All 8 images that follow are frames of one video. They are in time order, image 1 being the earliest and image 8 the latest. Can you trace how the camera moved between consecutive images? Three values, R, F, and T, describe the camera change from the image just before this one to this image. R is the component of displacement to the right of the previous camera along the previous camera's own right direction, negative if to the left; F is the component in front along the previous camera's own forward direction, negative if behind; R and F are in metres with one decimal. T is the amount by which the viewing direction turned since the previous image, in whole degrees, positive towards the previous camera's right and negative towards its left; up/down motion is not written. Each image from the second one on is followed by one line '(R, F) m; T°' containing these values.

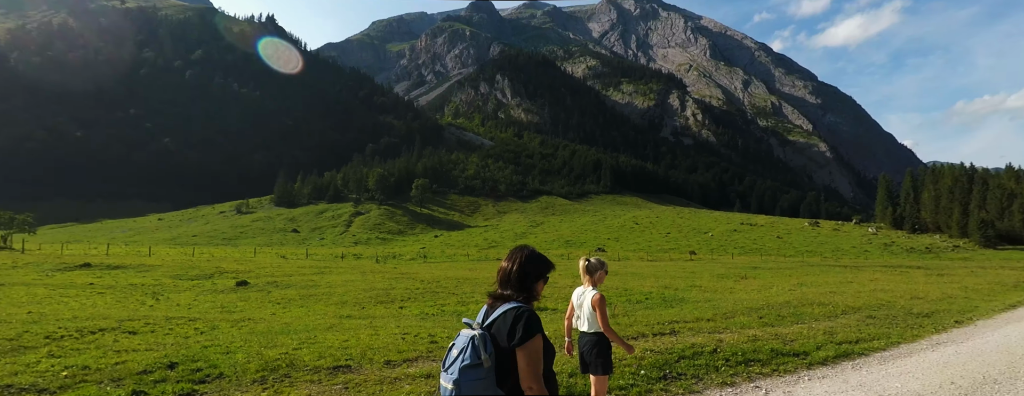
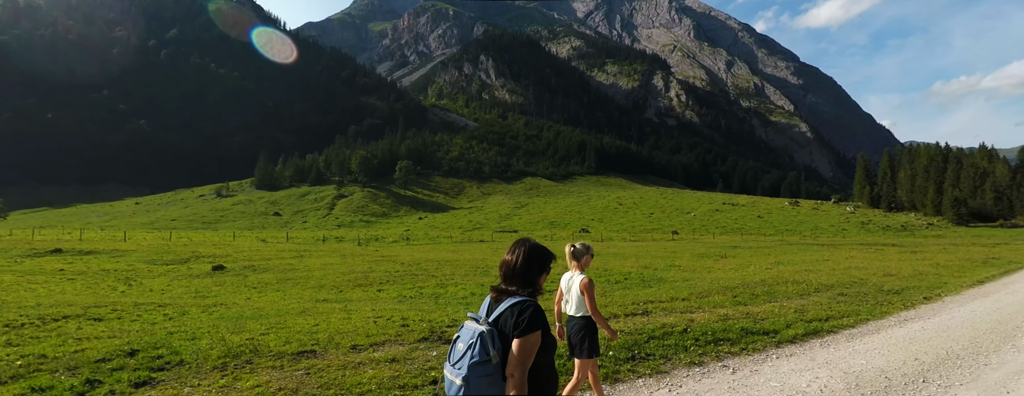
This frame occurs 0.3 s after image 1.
(+0.4, +0.3) m; +2°
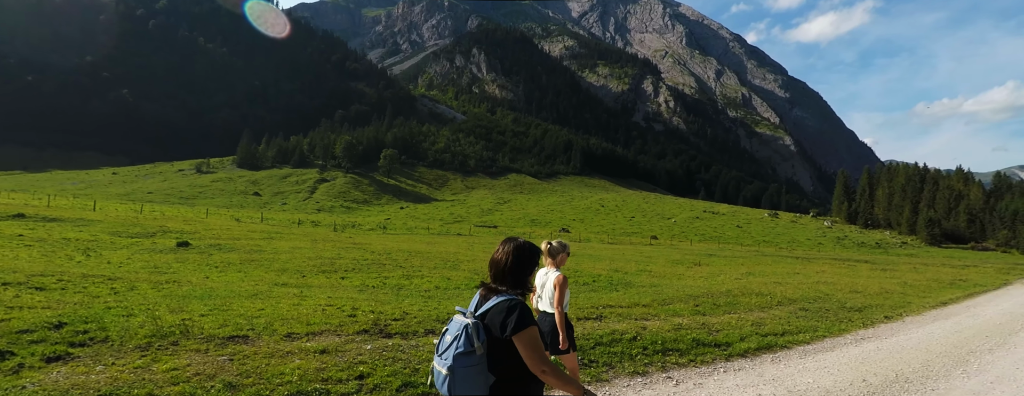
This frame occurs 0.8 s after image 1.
(+0.8, +0.5) m; +2°
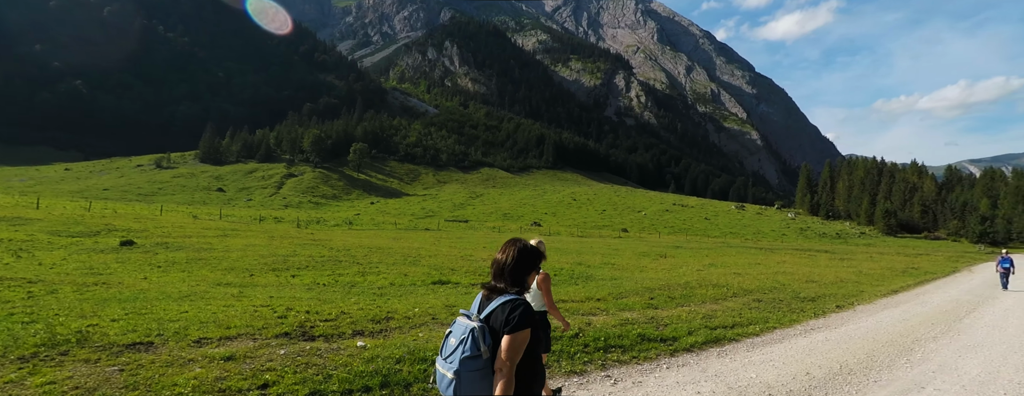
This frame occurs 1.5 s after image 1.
(+0.9, +0.7) m; +3°
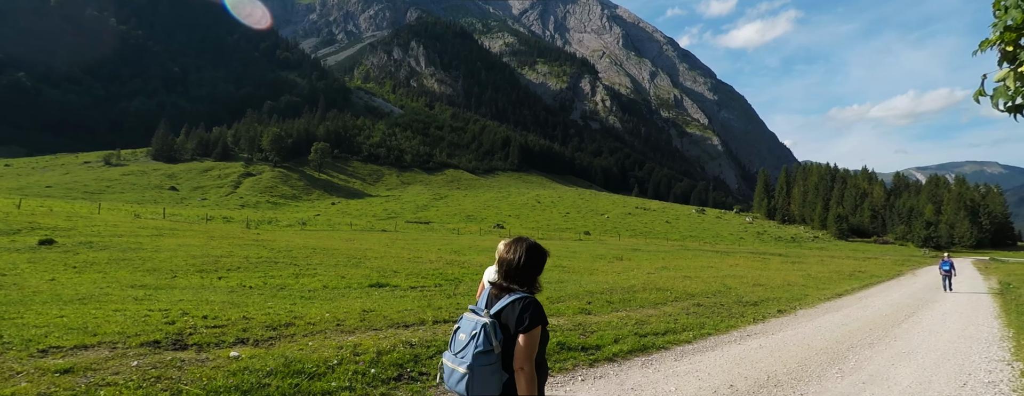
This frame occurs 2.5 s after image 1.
(+1.2, +1.1) m; +4°
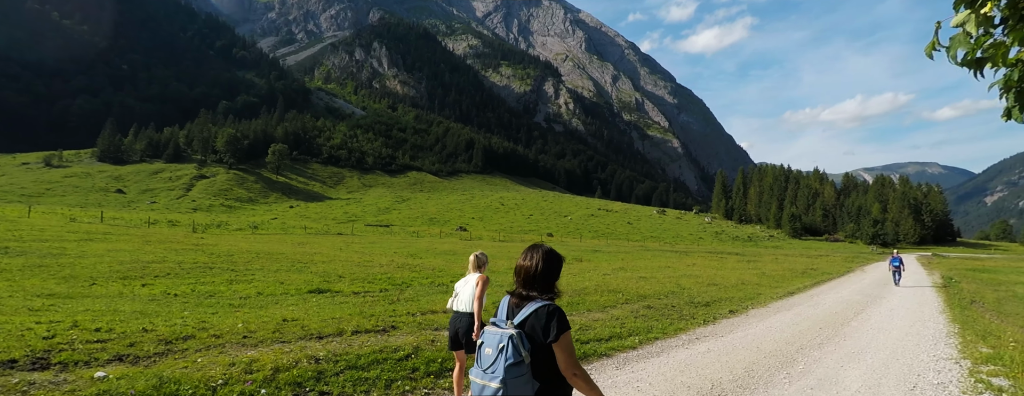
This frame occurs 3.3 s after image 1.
(+0.8, +1.0) m; +4°
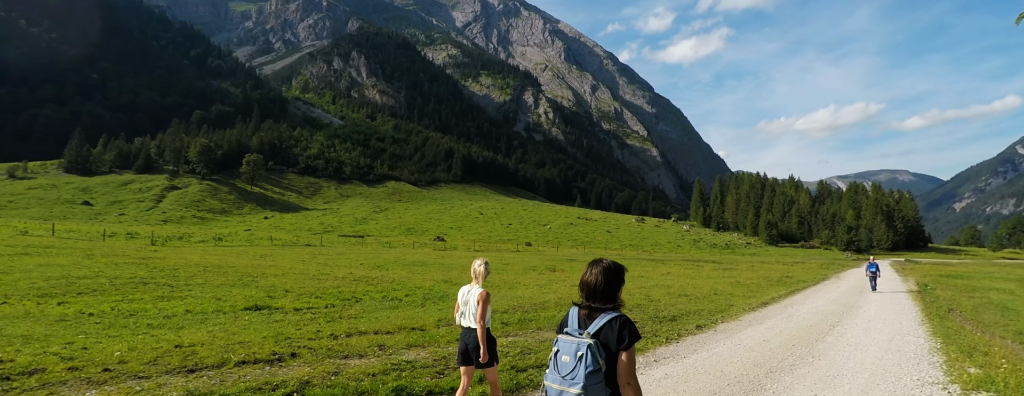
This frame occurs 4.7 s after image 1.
(+1.1, +1.6) m; +2°
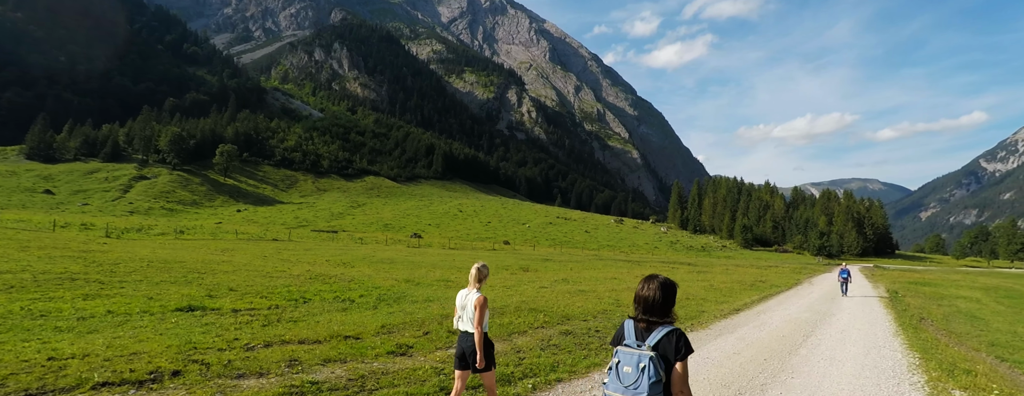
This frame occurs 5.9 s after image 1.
(+0.8, +1.4) m; +2°
